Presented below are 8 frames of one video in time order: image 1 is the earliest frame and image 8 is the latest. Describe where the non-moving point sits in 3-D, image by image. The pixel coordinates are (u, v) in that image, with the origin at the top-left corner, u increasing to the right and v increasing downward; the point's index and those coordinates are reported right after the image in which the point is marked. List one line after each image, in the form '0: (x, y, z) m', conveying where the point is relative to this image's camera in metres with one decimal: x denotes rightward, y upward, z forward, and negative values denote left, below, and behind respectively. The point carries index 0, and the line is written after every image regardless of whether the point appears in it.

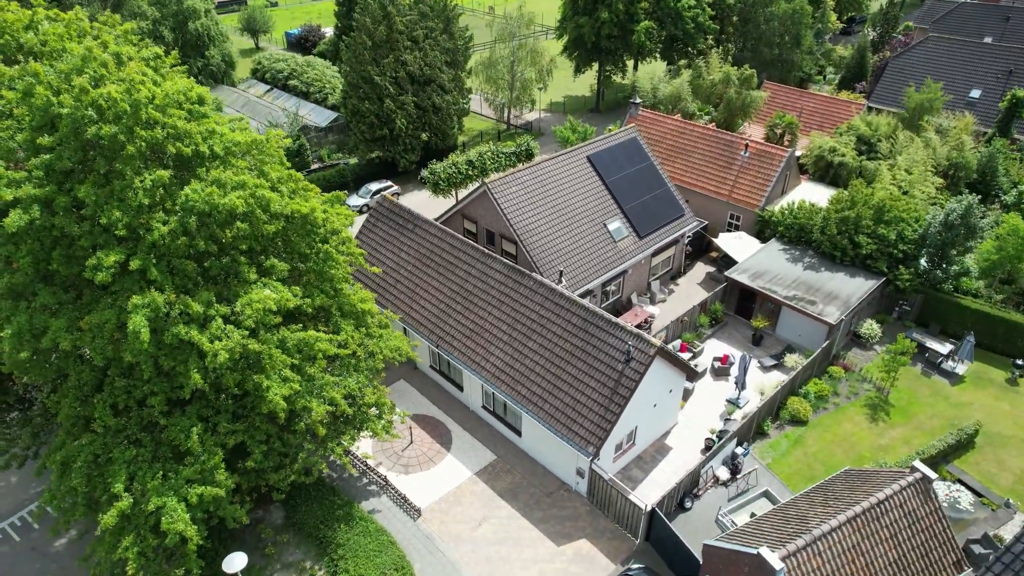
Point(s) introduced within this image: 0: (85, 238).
0: (-9.8, +1.2, +14.6) m
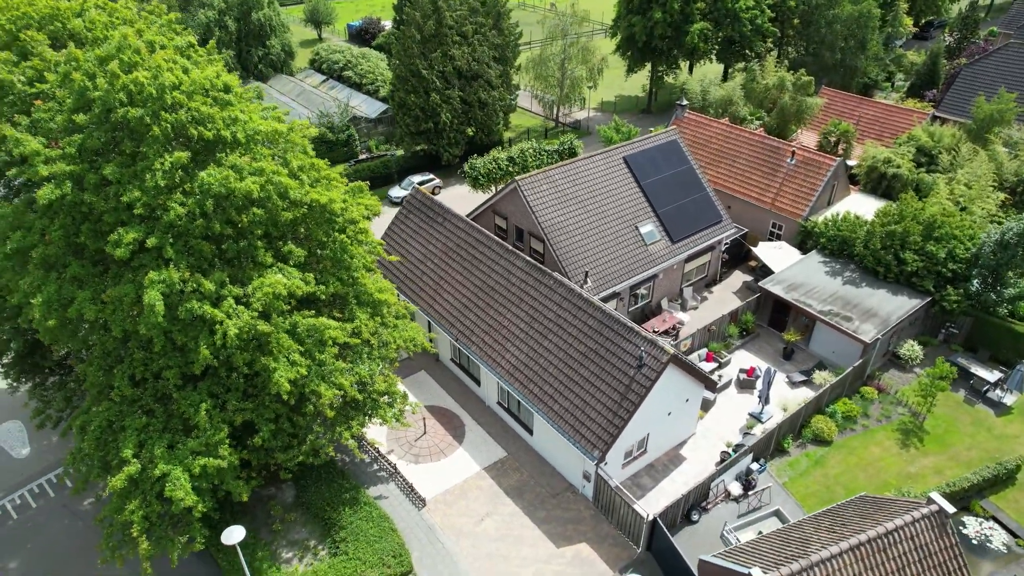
0: (-9.7, +1.8, +15.4) m
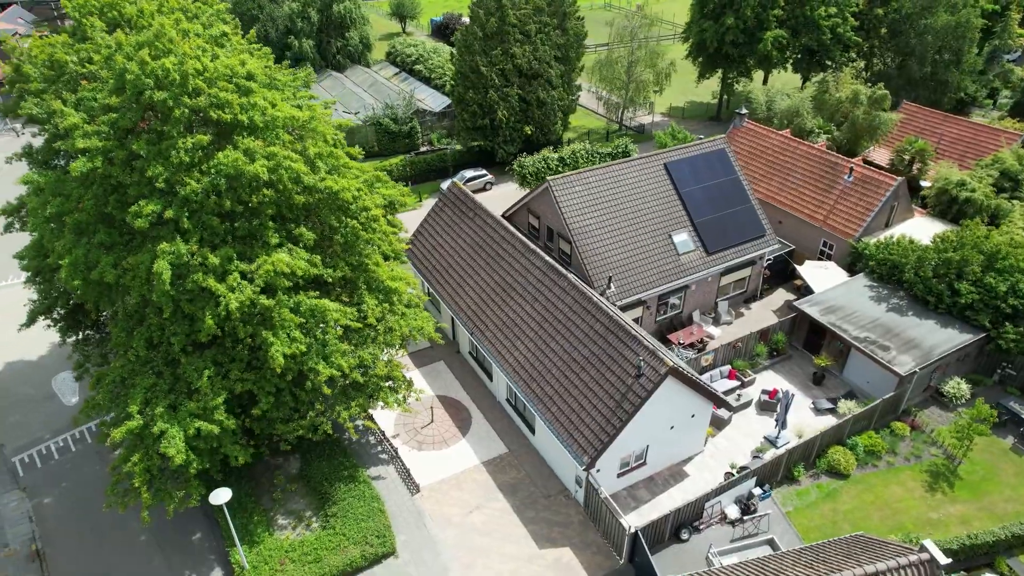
0: (-9.9, +2.6, +16.7) m
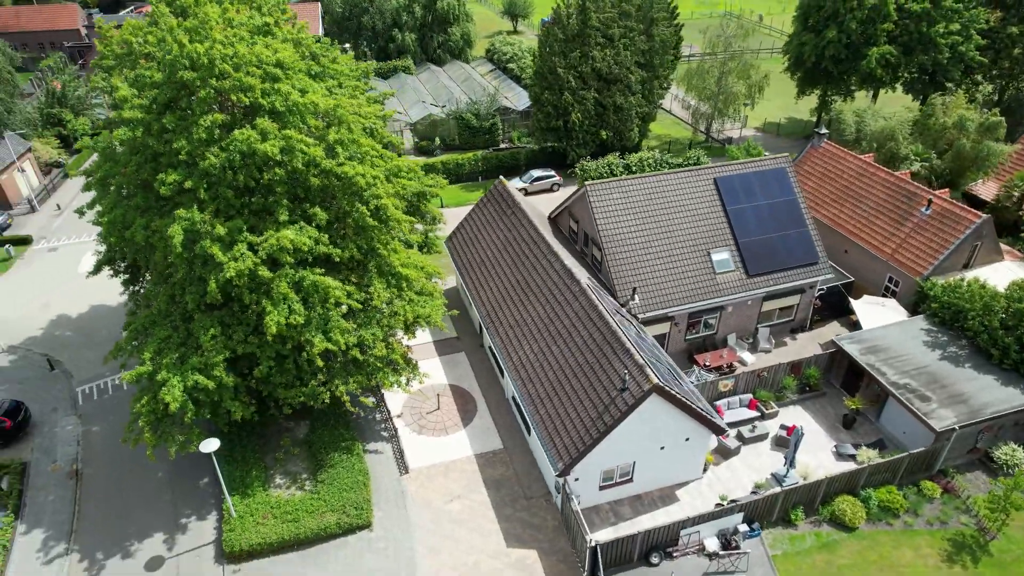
0: (-10.1, +3.8, +18.6) m
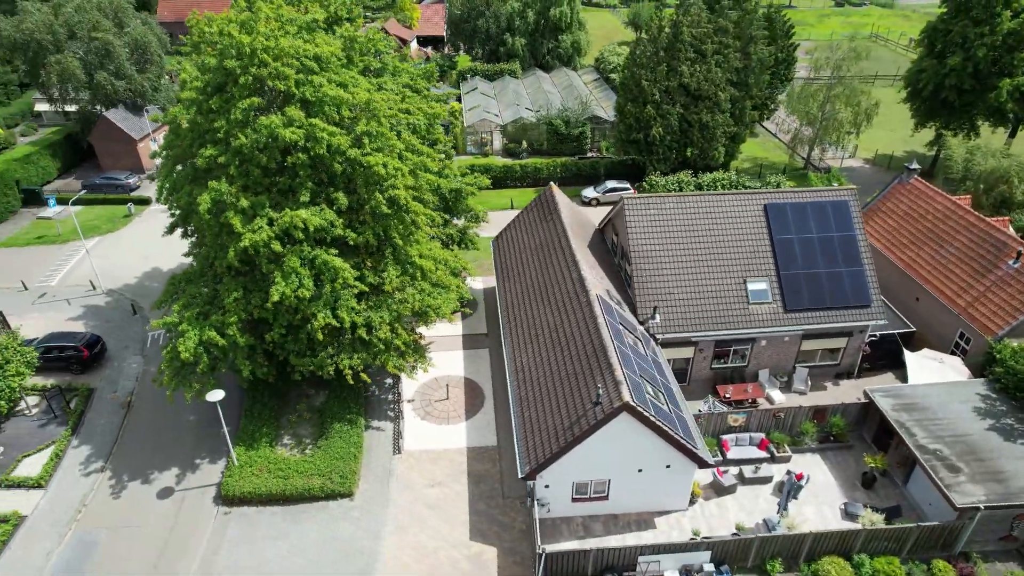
0: (-9.9, +5.0, +20.9) m
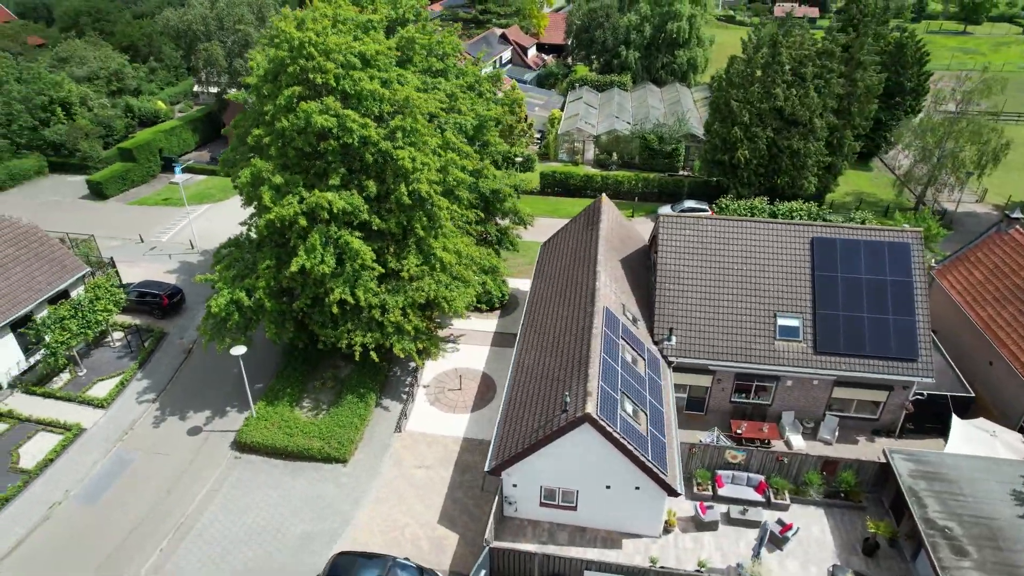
0: (-9.1, +6.2, +23.4) m
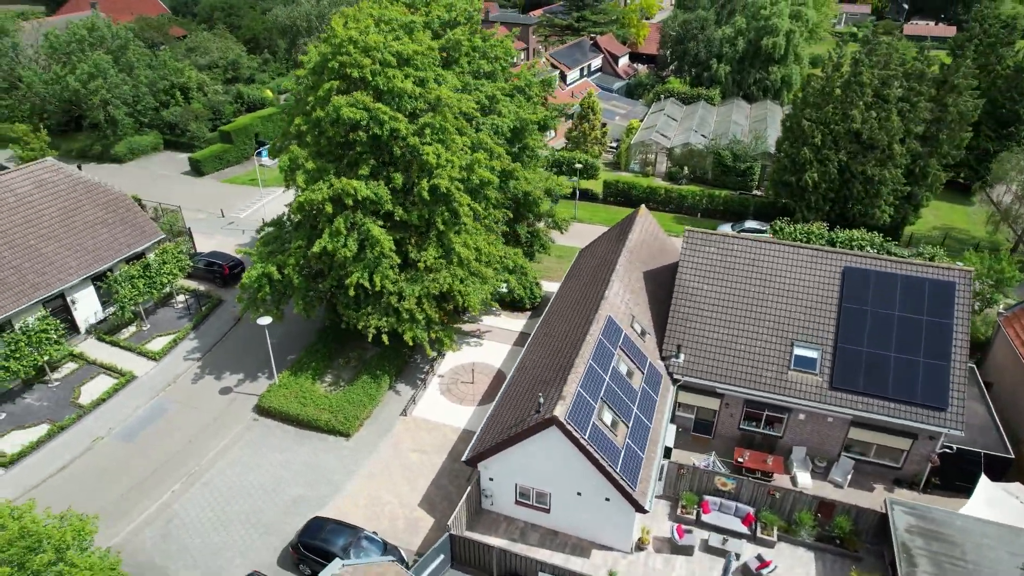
0: (-8.1, +7.1, +25.2) m
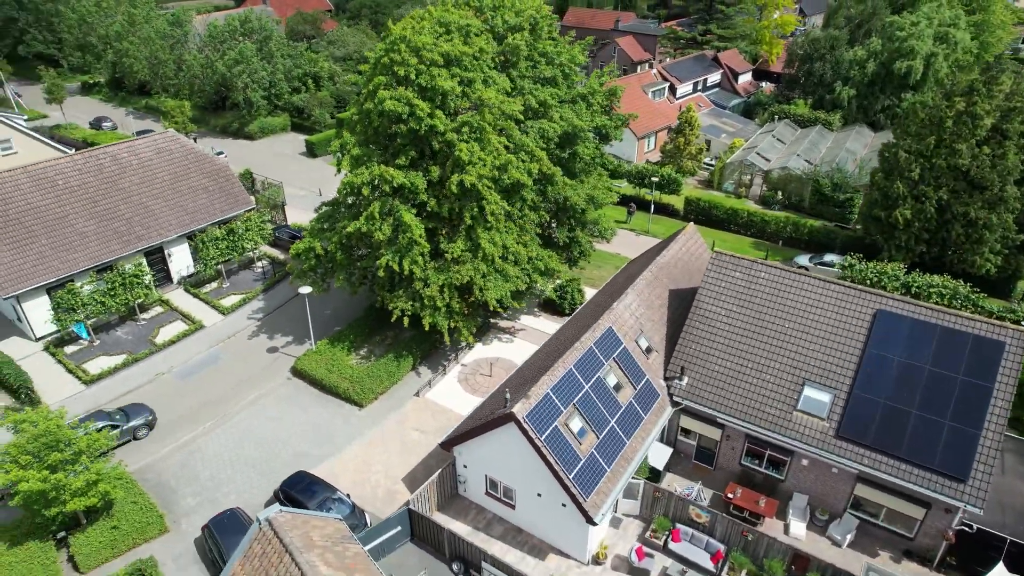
0: (-6.4, +8.0, +27.4) m
